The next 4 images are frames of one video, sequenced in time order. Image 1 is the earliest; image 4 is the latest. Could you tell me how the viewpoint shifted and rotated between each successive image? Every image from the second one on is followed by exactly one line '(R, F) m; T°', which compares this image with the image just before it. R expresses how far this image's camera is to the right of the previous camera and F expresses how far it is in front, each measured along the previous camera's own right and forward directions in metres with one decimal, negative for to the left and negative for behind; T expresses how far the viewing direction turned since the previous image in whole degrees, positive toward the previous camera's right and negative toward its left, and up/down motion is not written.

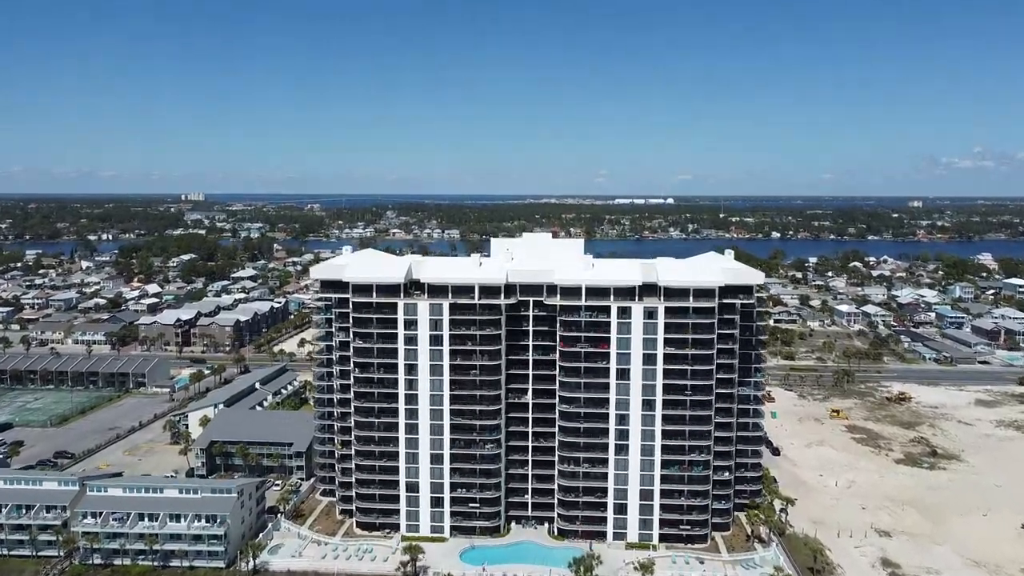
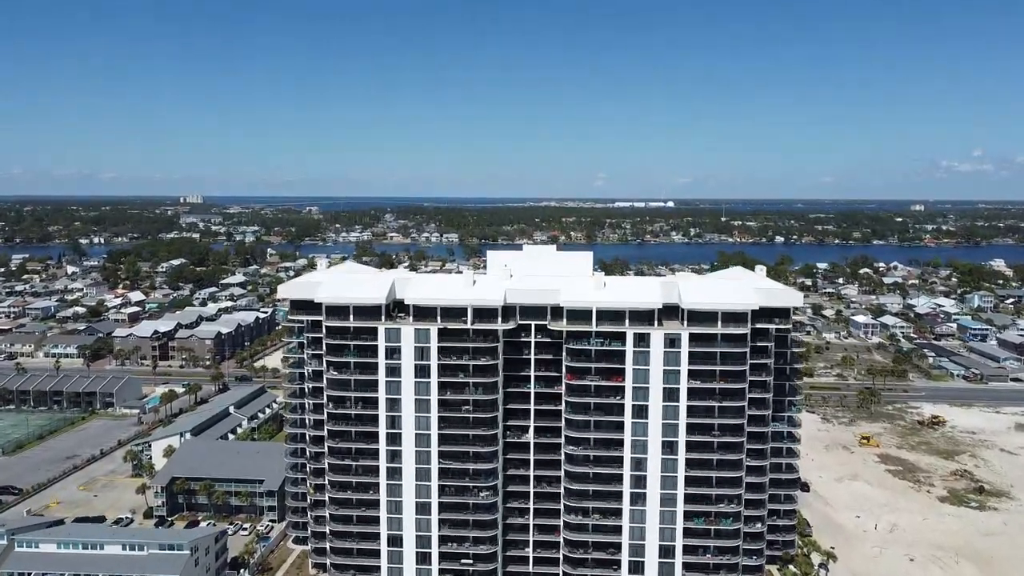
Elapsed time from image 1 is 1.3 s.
(0.0, +5.2) m; 0°
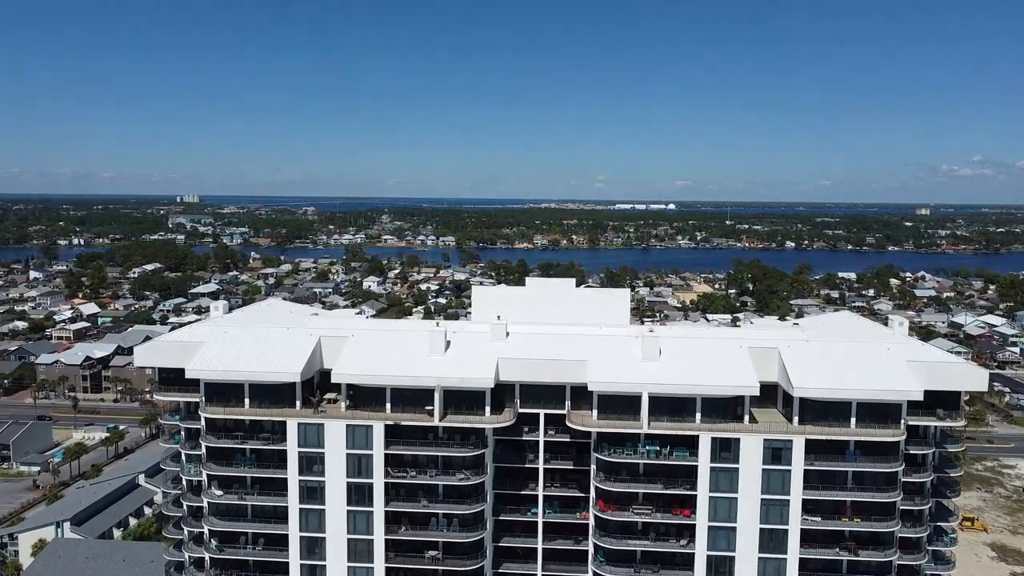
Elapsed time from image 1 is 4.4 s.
(+0.1, +12.7) m; 0°
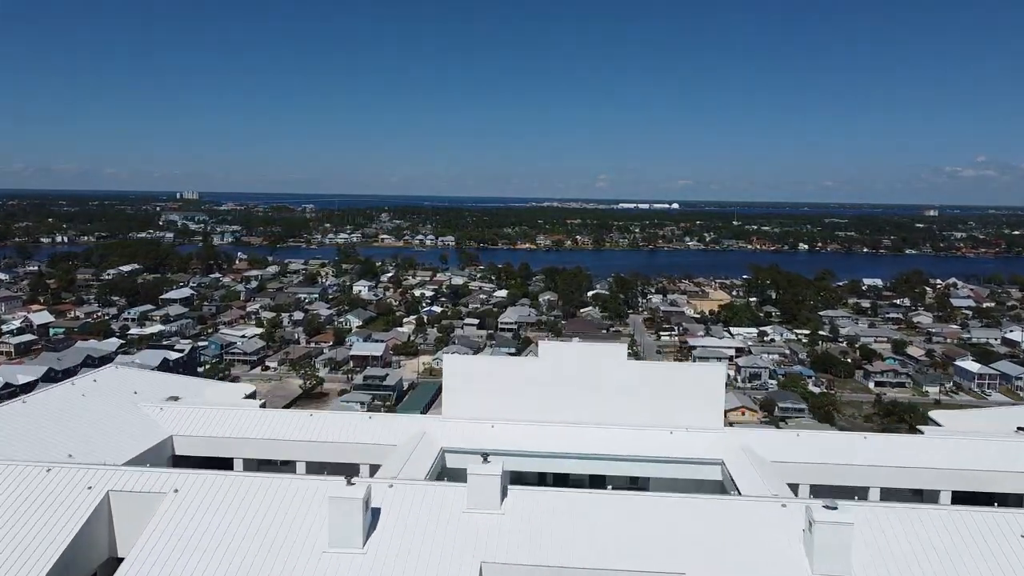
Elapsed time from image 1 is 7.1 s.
(0.0, +11.1) m; 0°
